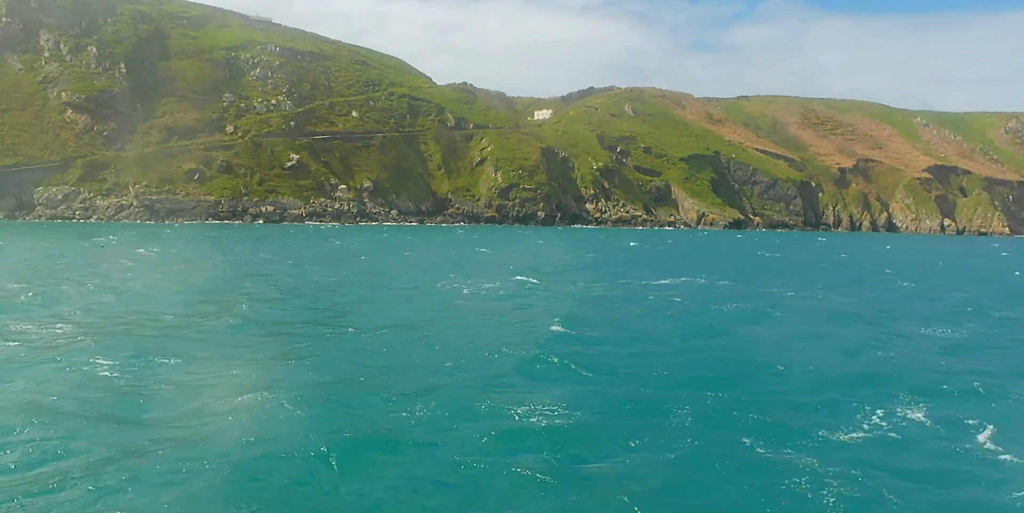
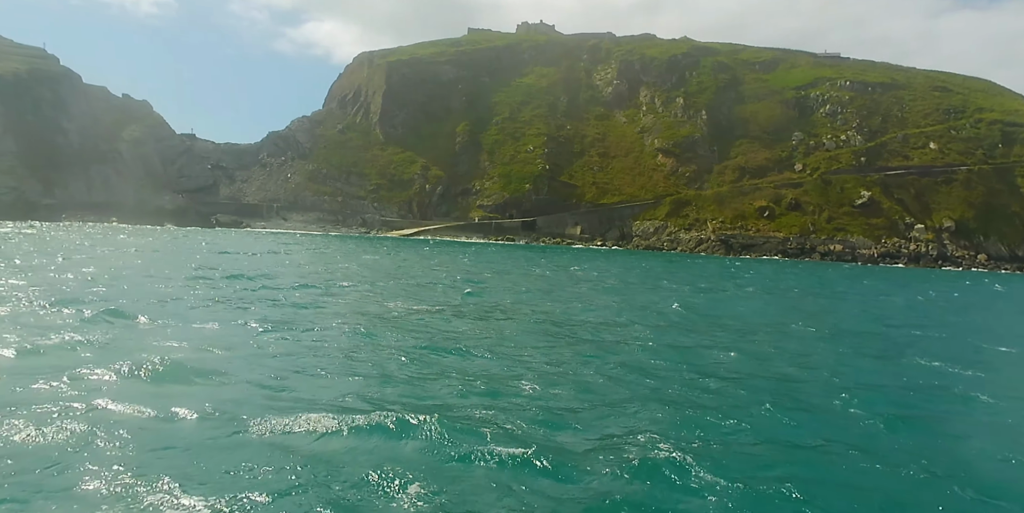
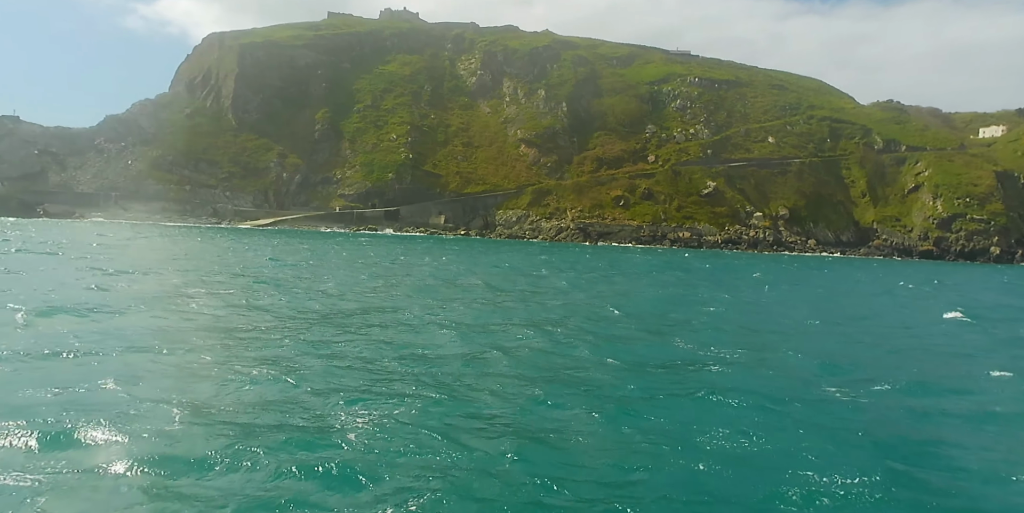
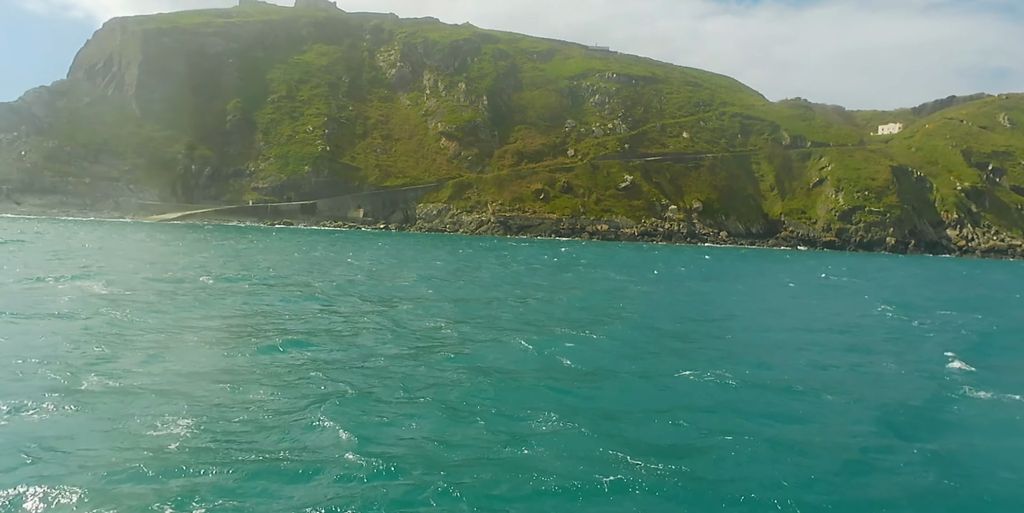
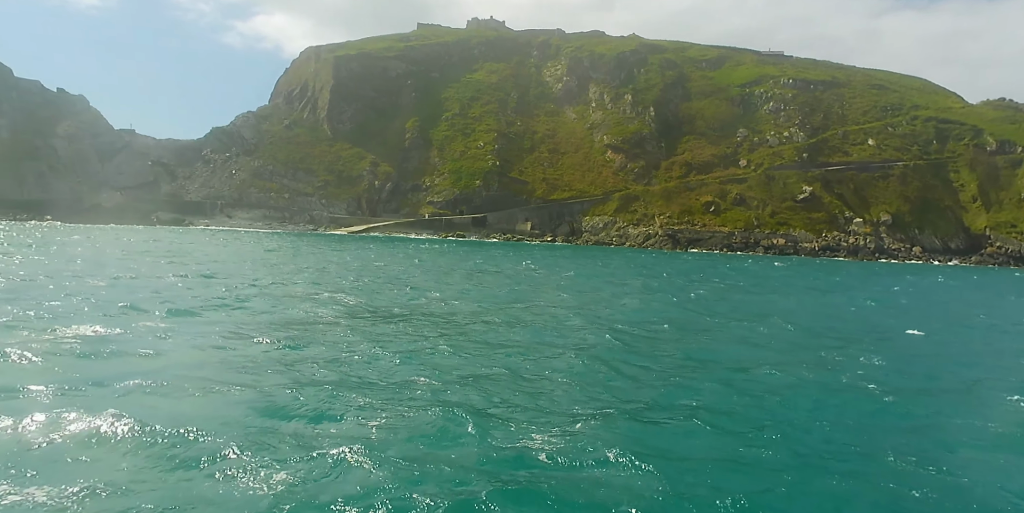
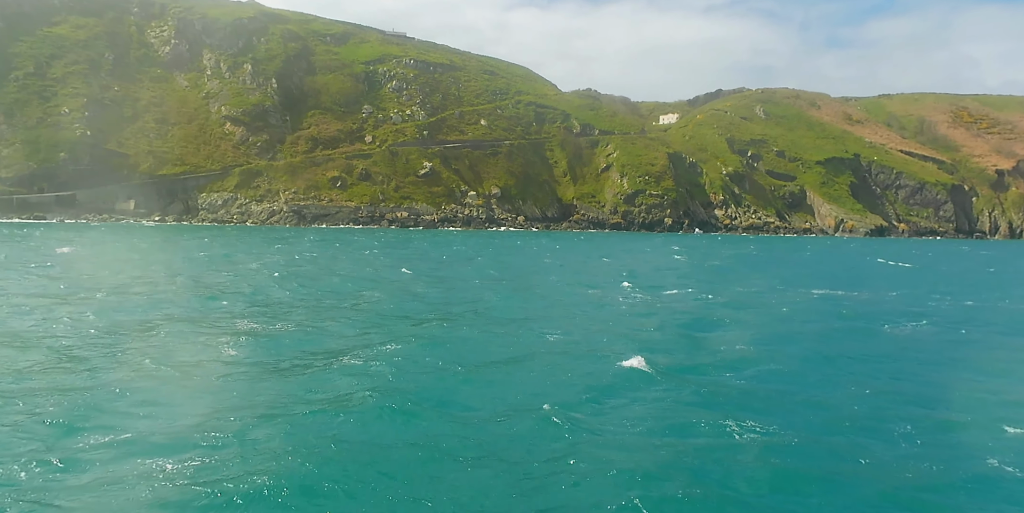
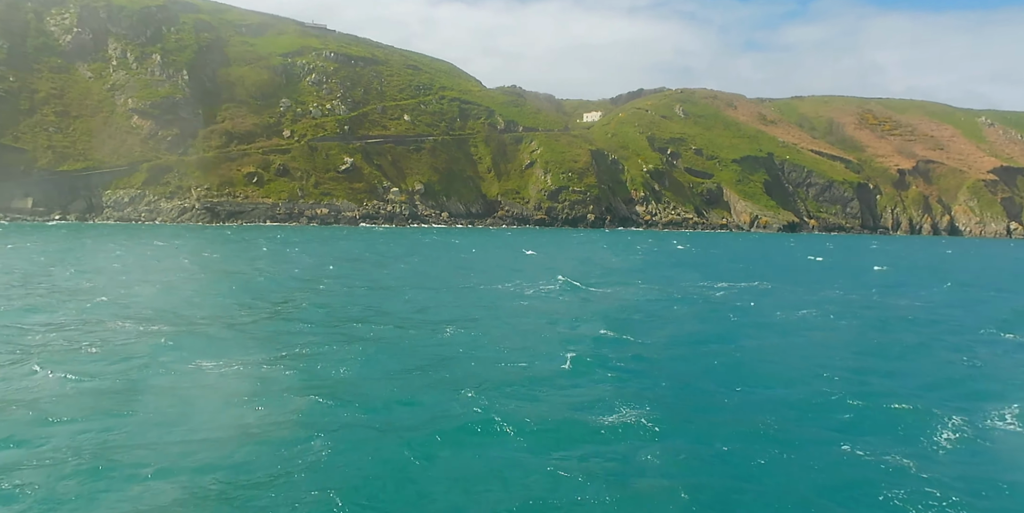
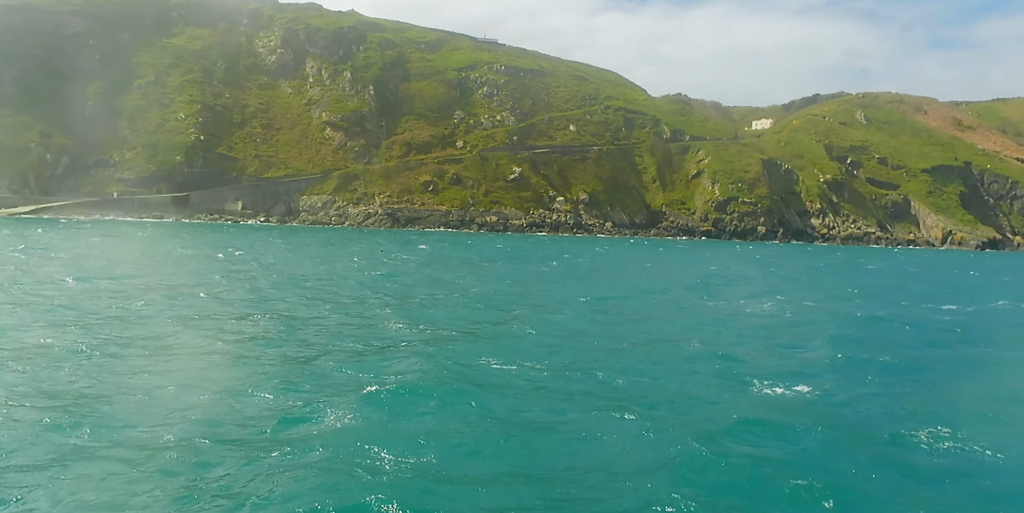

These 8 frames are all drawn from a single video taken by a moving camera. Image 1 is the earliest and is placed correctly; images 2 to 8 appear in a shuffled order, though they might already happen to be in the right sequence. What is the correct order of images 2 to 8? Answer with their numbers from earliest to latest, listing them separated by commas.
7, 6, 8, 4, 3, 5, 2
